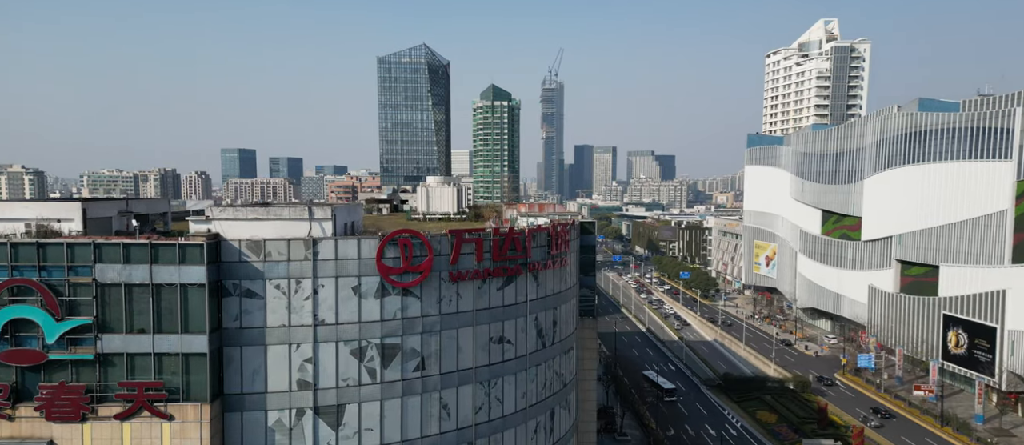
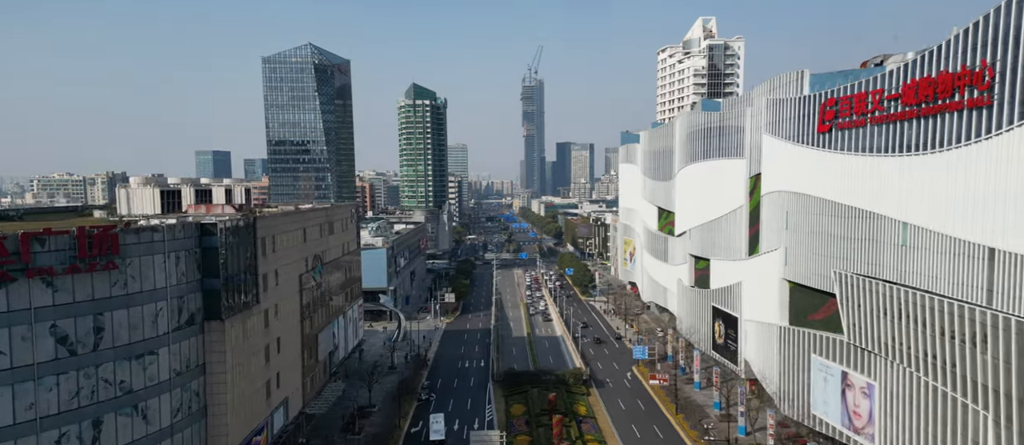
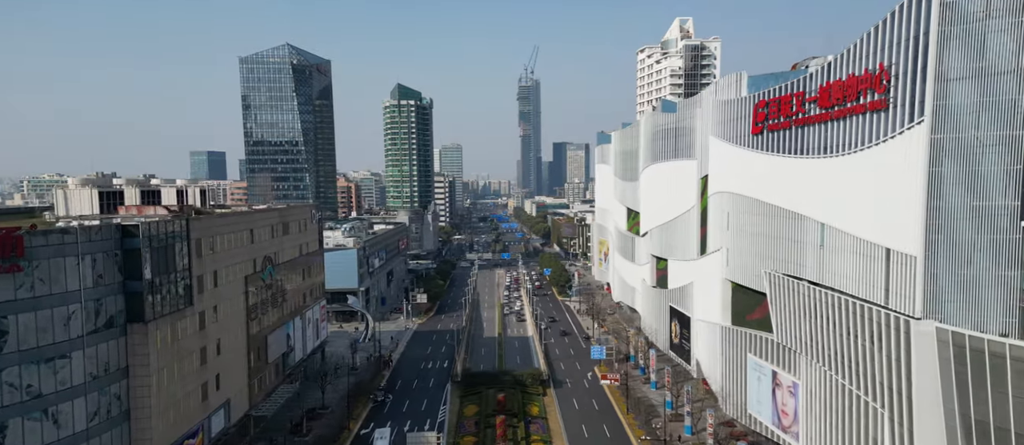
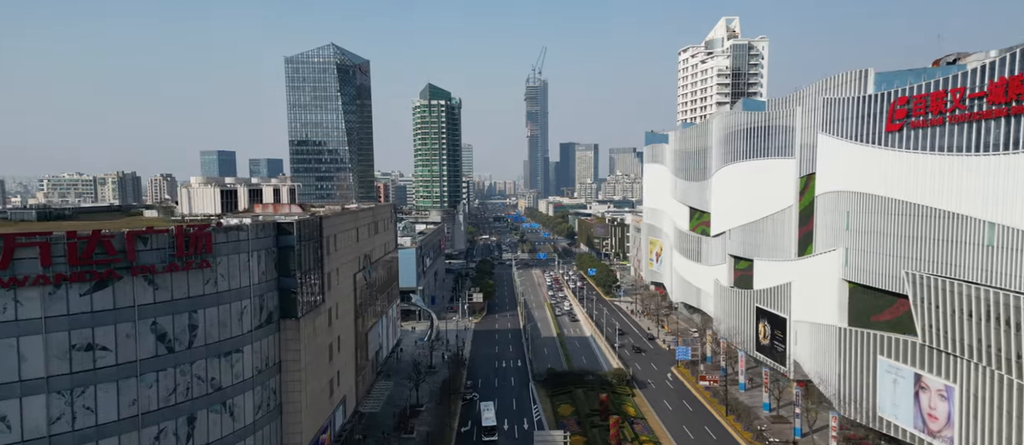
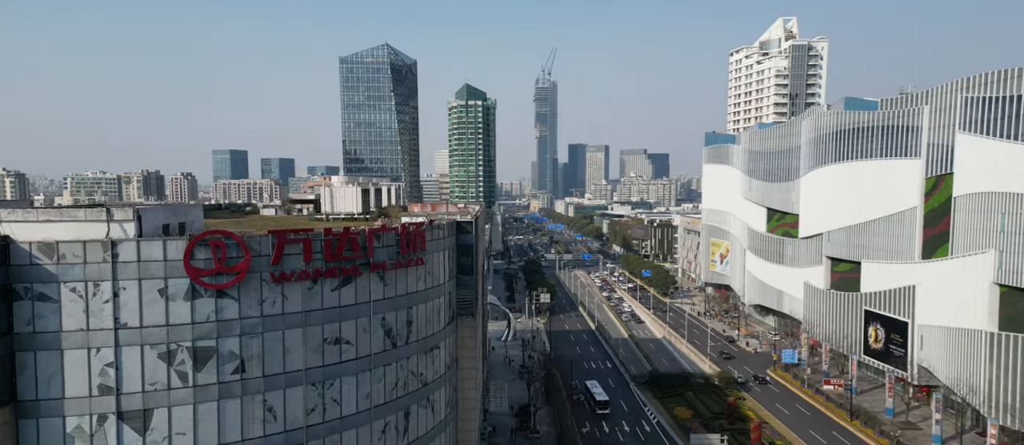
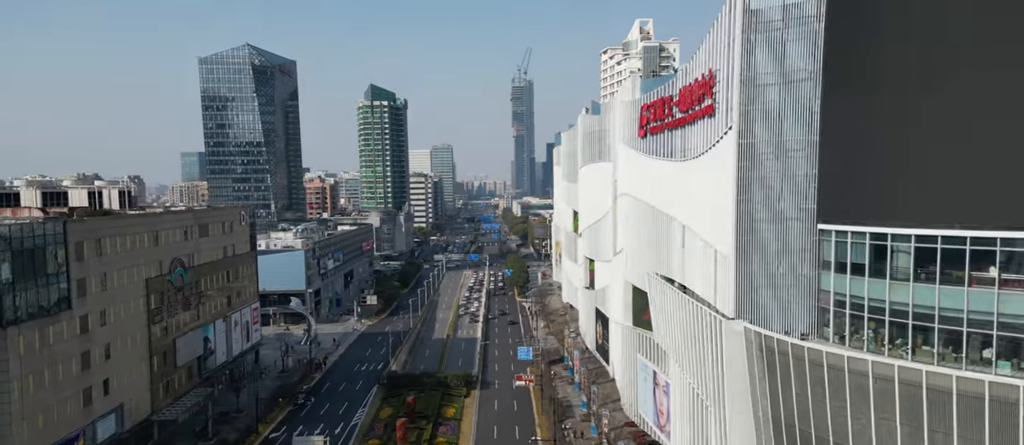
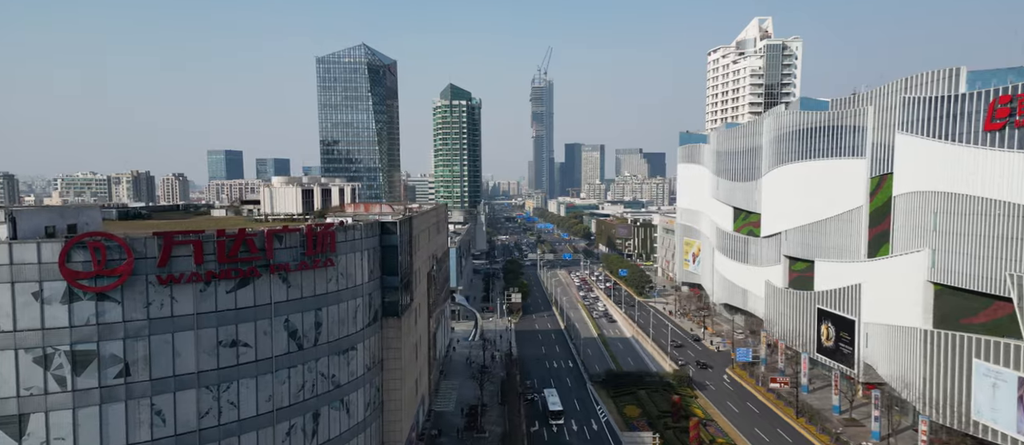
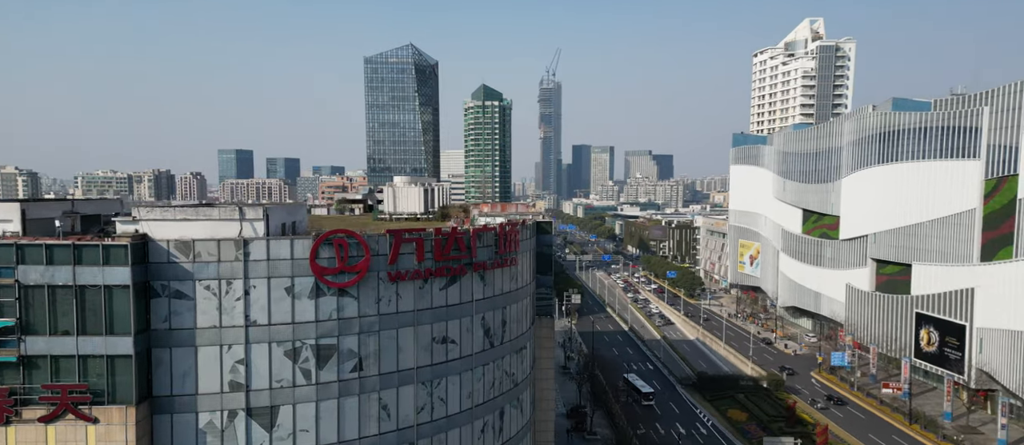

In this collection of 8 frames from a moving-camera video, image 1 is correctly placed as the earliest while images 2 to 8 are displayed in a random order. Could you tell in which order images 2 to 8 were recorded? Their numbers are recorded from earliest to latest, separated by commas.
8, 5, 7, 4, 2, 3, 6
